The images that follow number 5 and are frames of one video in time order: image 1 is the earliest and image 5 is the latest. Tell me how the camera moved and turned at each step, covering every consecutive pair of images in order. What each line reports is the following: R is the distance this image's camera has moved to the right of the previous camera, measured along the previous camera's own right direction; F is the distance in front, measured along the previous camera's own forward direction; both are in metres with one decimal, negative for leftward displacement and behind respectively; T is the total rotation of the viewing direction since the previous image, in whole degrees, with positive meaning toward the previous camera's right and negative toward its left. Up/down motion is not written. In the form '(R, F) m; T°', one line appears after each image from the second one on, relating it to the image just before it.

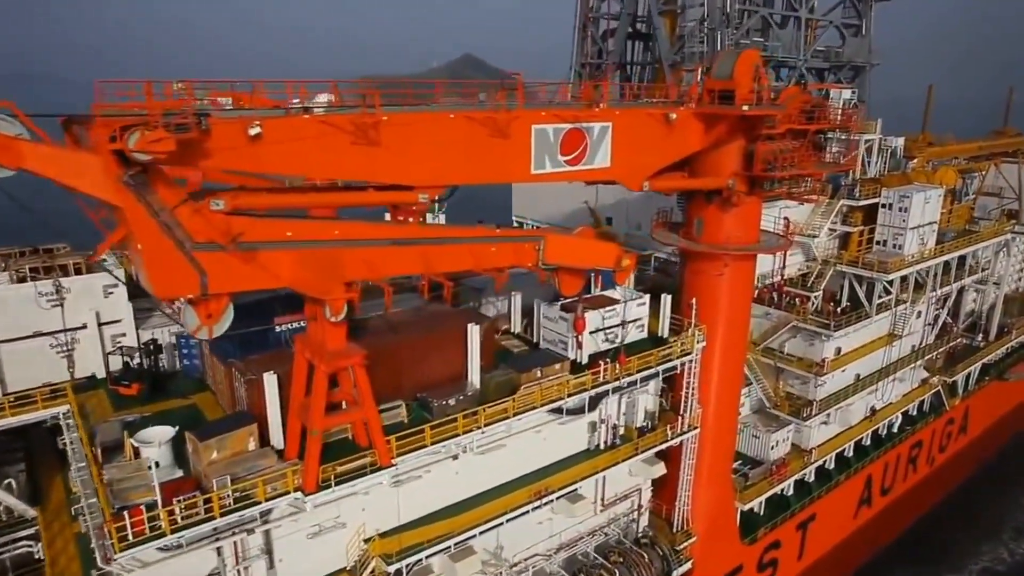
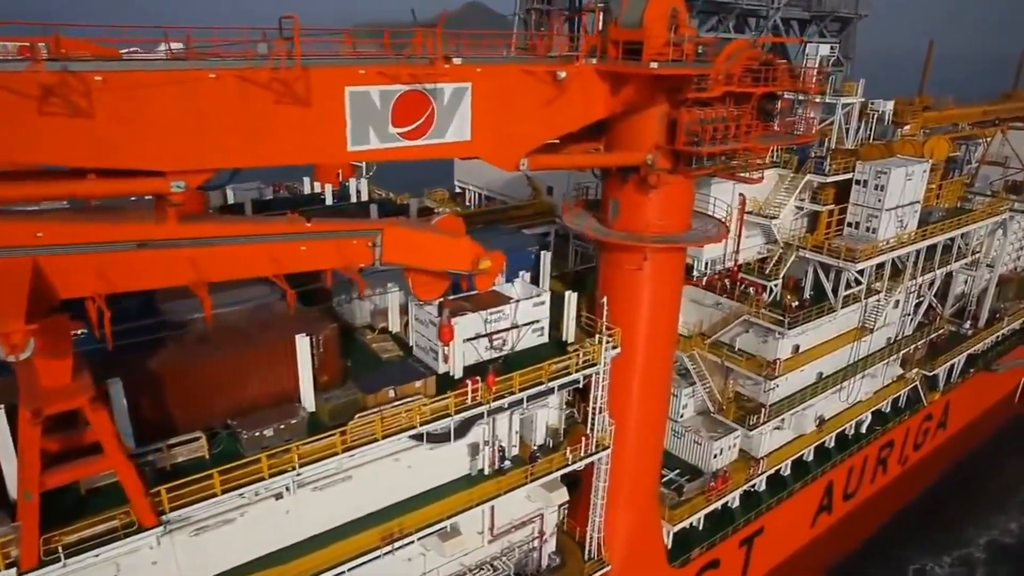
(+3.1, +3.4) m; -1°
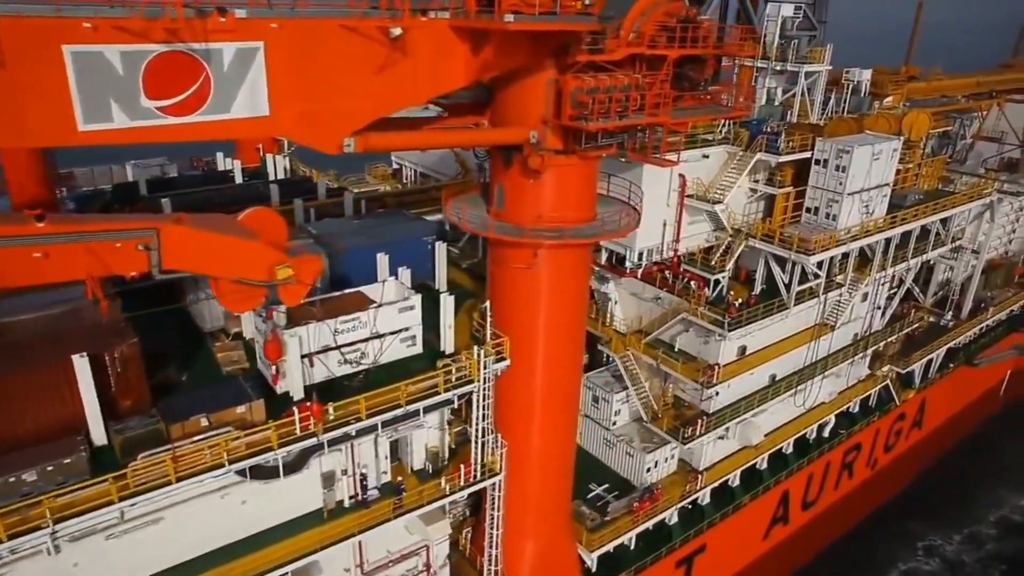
(+2.8, +2.6) m; 0°
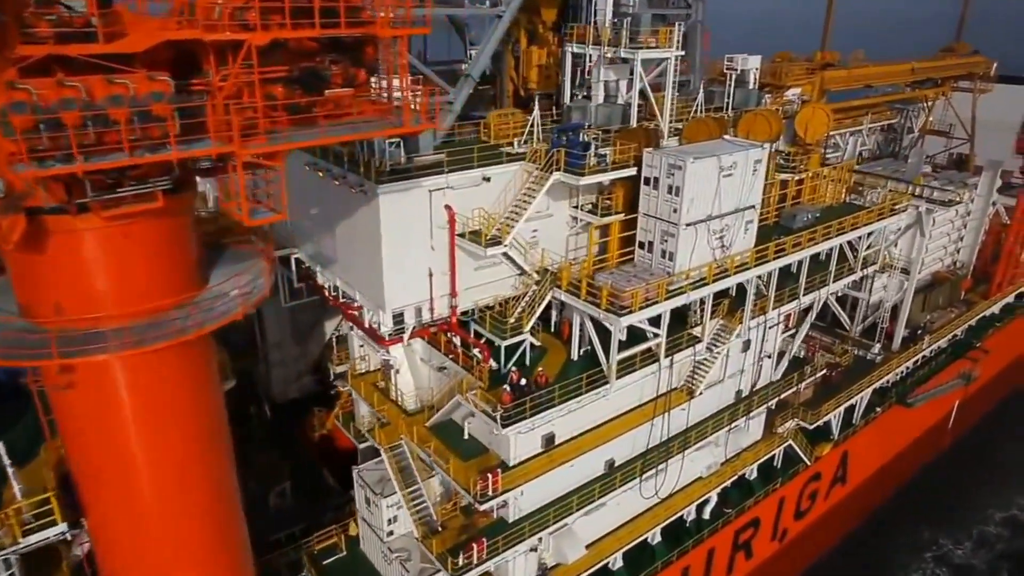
(+5.9, +5.3) m; 0°
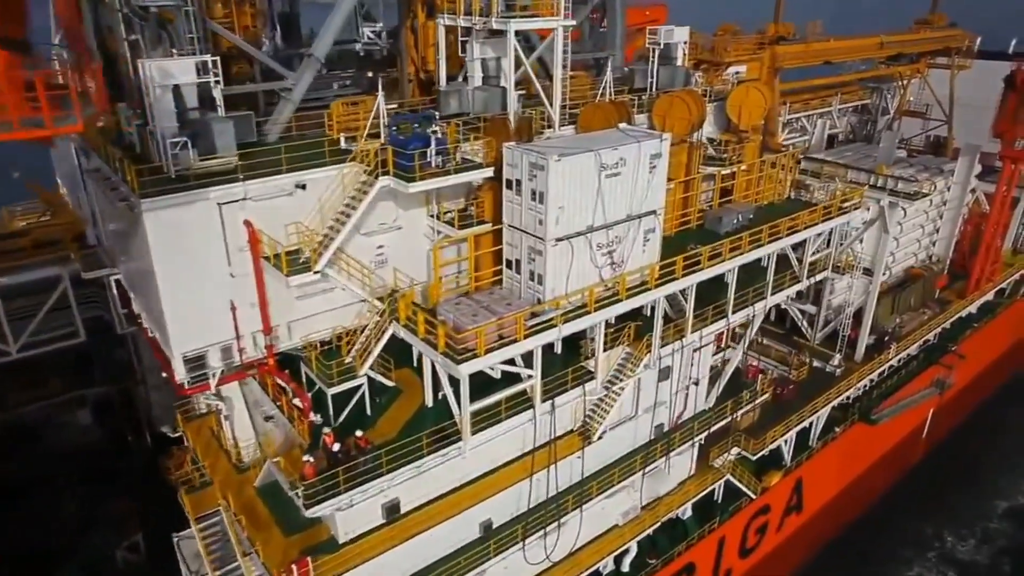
(+2.9, +3.1) m; 0°
